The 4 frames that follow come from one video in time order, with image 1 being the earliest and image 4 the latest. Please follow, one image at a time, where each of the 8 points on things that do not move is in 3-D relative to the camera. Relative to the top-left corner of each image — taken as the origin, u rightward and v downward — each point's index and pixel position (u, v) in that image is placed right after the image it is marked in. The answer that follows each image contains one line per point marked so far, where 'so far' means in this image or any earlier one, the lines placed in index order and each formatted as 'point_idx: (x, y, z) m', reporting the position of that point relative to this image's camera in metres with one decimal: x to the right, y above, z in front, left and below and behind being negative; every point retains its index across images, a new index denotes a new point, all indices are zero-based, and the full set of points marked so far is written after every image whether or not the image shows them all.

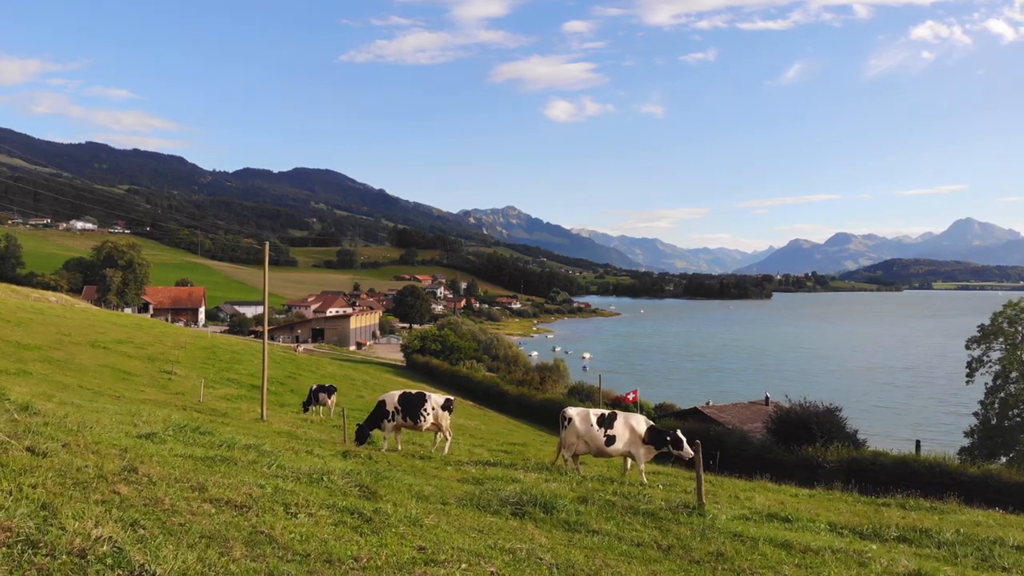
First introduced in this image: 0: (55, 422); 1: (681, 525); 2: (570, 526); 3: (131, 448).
0: (-7.0, -2.1, +9.5) m
1: (+2.3, -3.3, +8.3) m
2: (+0.8, -3.0, +7.7) m
3: (-4.9, -2.1, +8.0) m
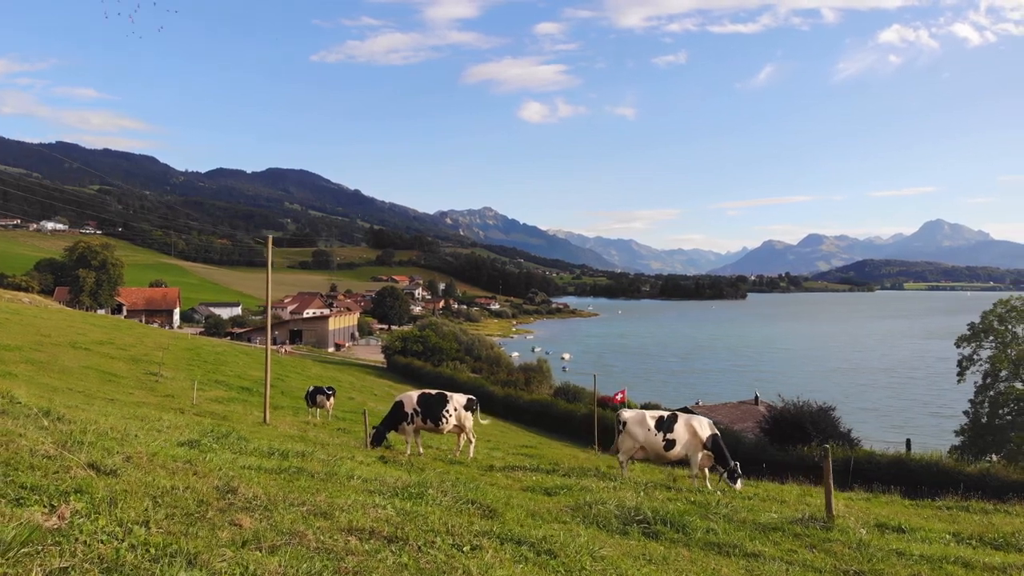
0: (-5.6, -1.9, +8.1) m
1: (+3.8, -3.1, +7.2) m
2: (+2.2, -2.8, +6.5) m
3: (-3.5, -1.9, +6.6) m
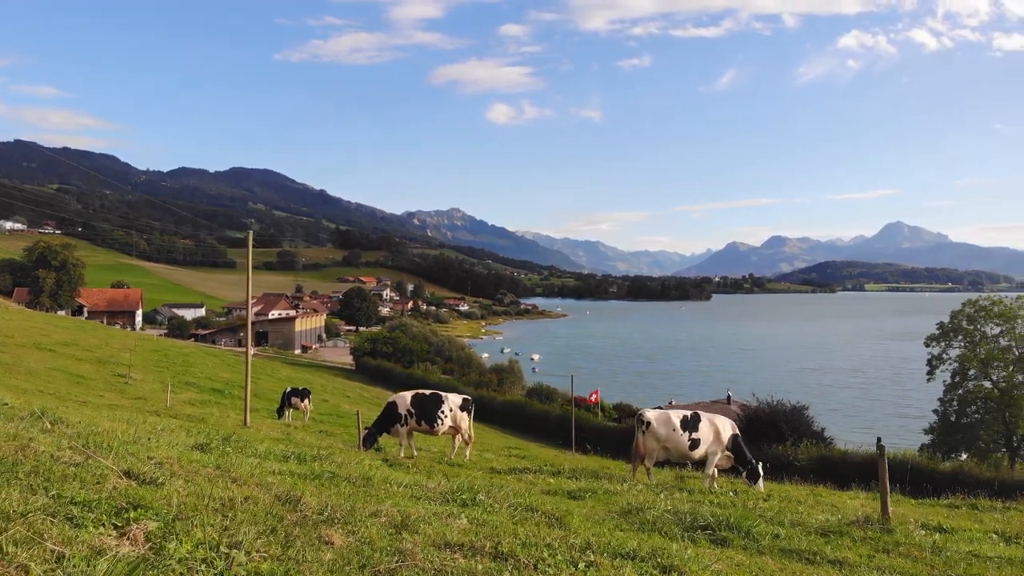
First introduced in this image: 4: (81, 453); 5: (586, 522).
0: (-5.0, -1.8, +7.3) m
1: (+4.4, -2.9, +6.8) m
2: (+2.9, -2.7, +6.1) m
3: (-2.8, -1.8, +6.0) m
4: (-3.6, -1.4, +5.0) m
5: (+0.7, -2.4, +6.1) m
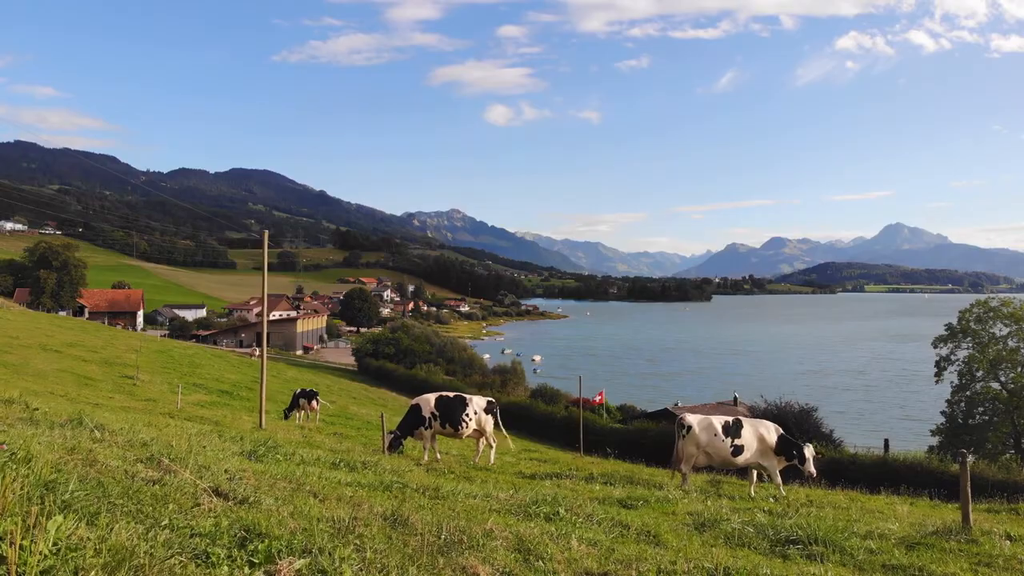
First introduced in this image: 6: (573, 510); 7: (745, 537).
0: (-4.2, -1.8, +7.0) m
1: (+5.2, -2.9, +6.4) m
2: (+3.7, -2.7, +5.7) m
3: (-2.0, -1.8, +5.6) m
4: (-2.8, -1.4, +4.6) m
5: (+1.5, -2.4, +5.7) m
6: (+0.7, -2.4, +6.5) m
7: (+2.5, -2.7, +6.5) m
